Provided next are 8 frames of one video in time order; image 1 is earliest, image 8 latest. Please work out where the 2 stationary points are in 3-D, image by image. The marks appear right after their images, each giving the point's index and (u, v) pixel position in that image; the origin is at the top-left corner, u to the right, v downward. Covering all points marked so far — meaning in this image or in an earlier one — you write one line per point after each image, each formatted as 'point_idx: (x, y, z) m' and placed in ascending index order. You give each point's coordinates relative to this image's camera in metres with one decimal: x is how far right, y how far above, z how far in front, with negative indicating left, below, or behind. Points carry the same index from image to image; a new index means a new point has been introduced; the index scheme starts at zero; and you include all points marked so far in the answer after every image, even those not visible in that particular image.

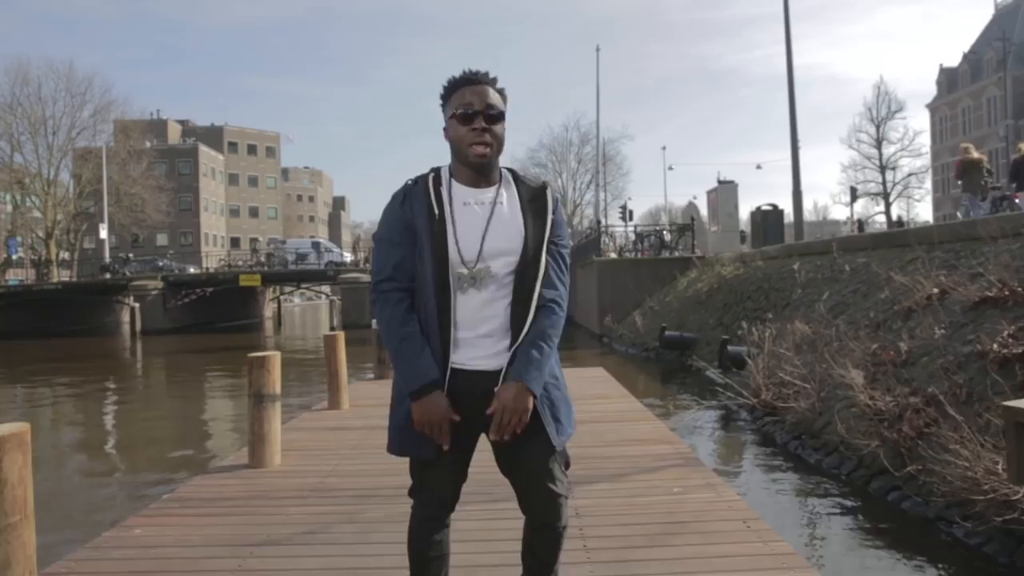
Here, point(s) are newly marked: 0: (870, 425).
0: (+3.0, -1.2, +7.6) m
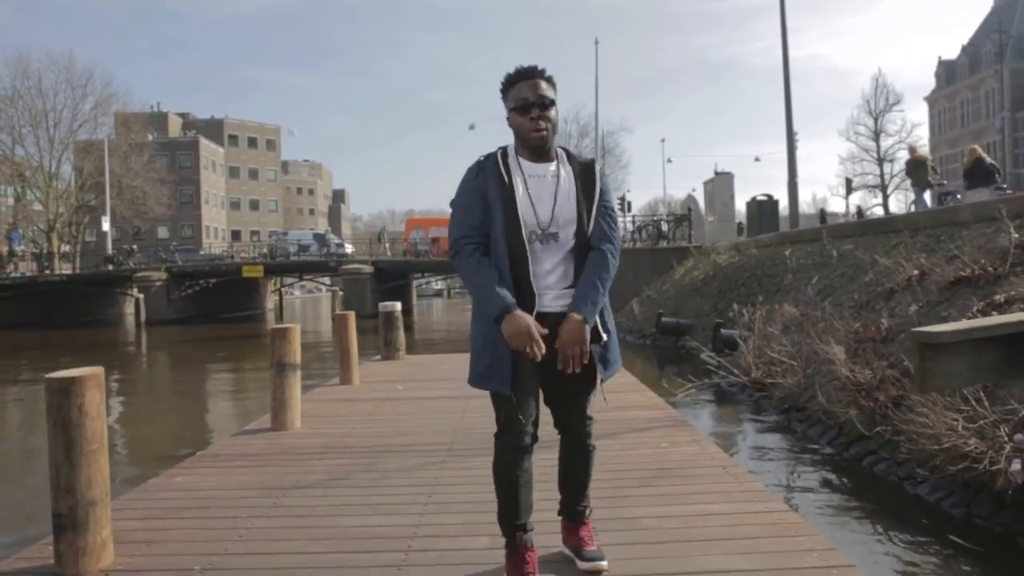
0: (+3.0, -1.0, +8.2) m
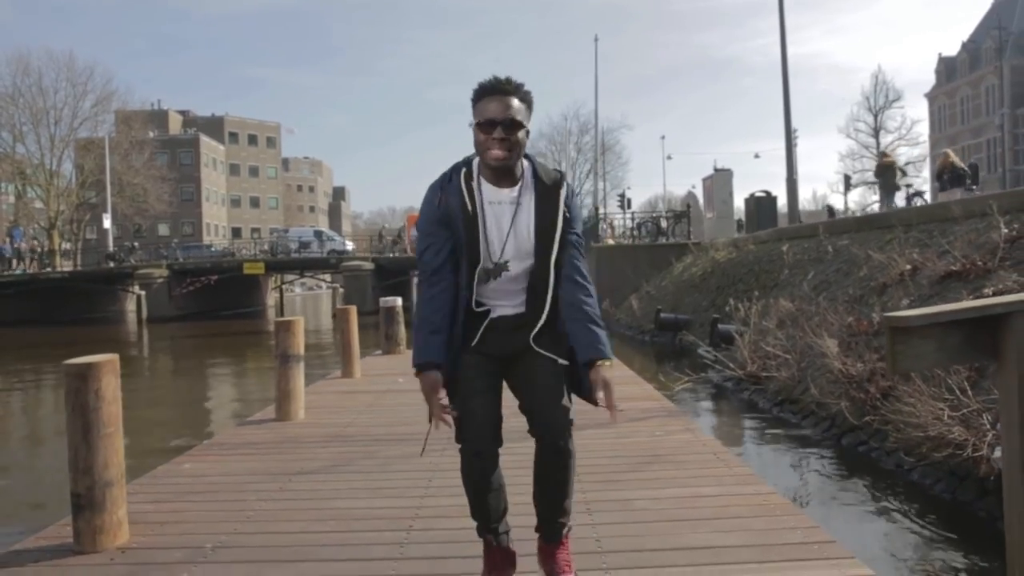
0: (+3.0, -0.9, +8.3) m
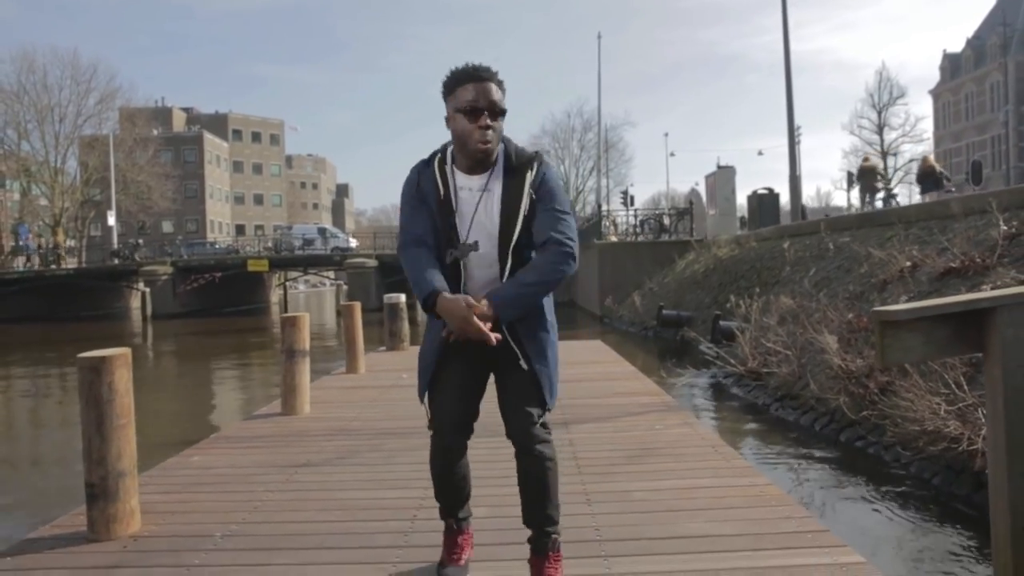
0: (+3.0, -0.9, +8.4) m
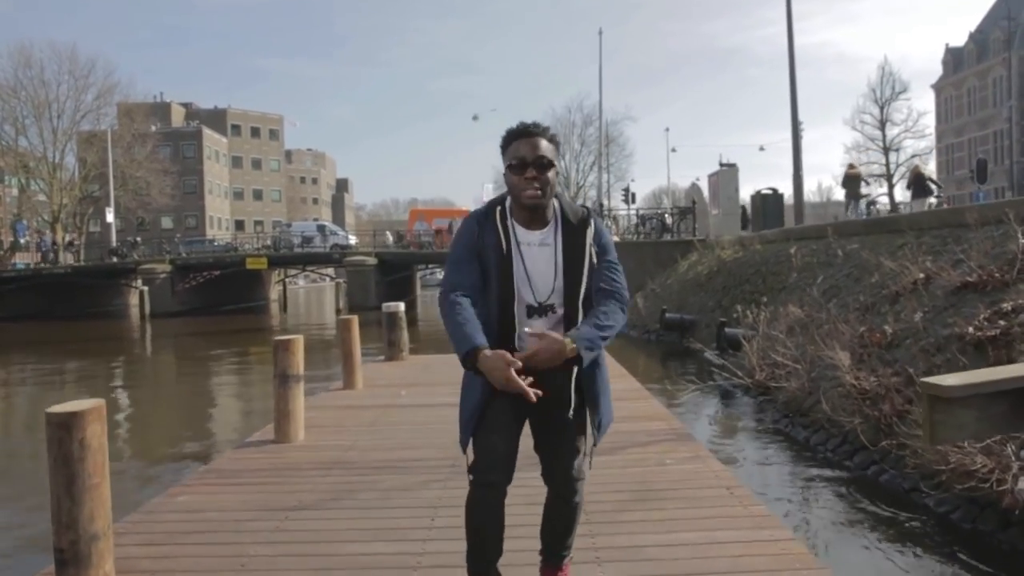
0: (+3.1, -1.0, +8.1) m
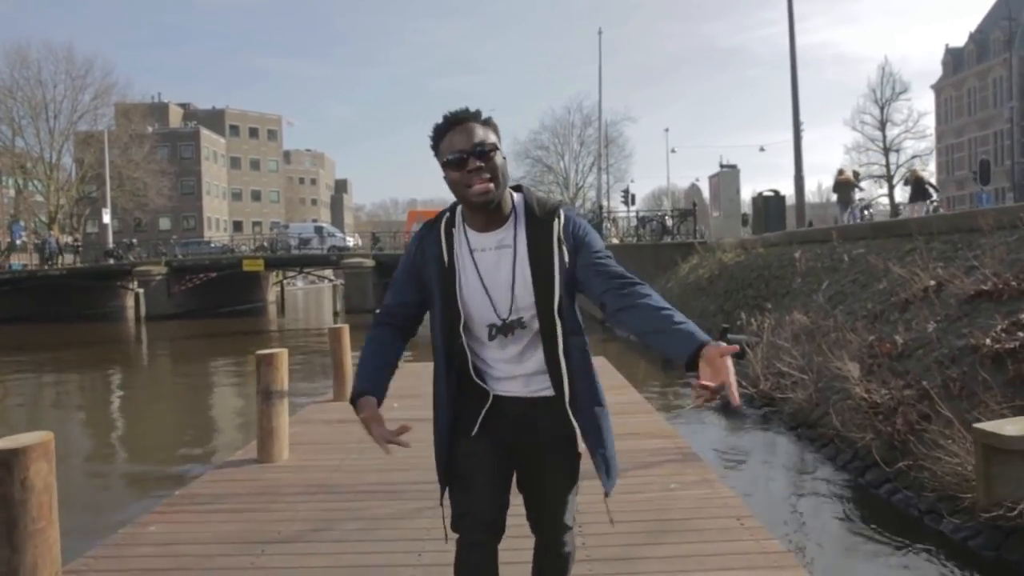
0: (+3.0, -1.1, +7.8) m
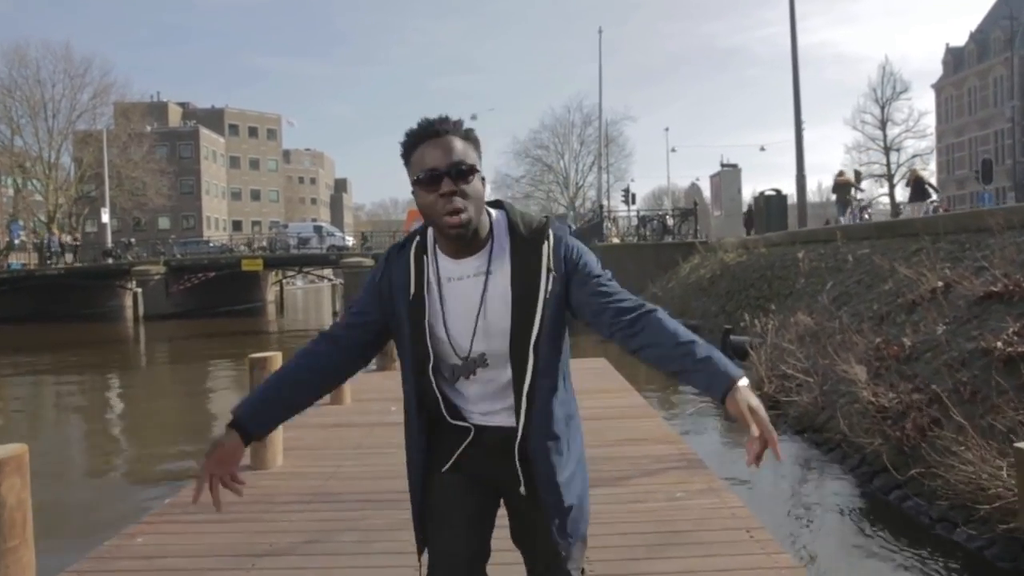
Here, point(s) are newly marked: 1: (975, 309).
0: (+3.0, -1.1, +7.6) m
1: (+4.2, -0.2, +8.2) m
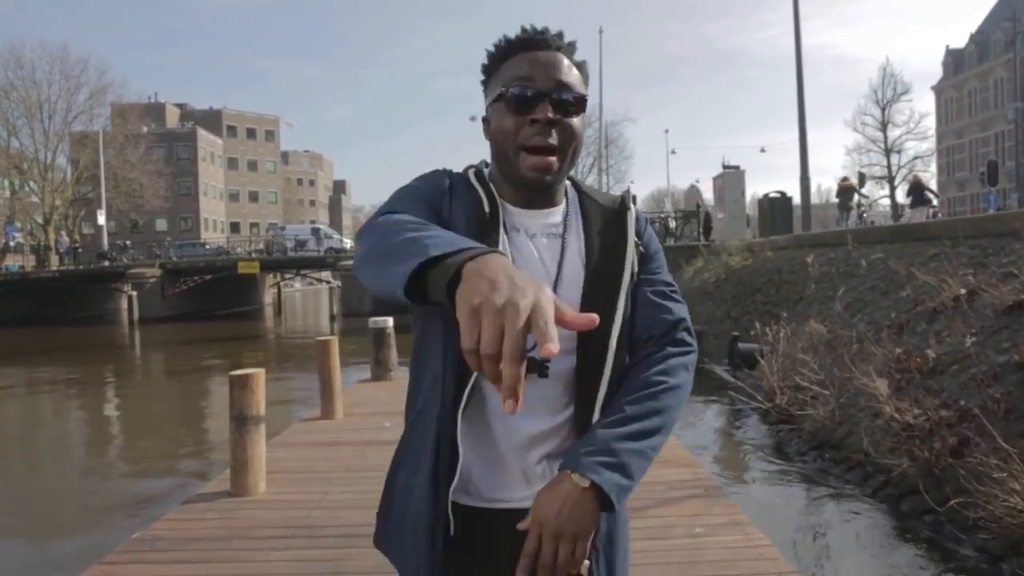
0: (+3.0, -1.2, +7.2) m
1: (+4.2, -0.3, +7.7) m
